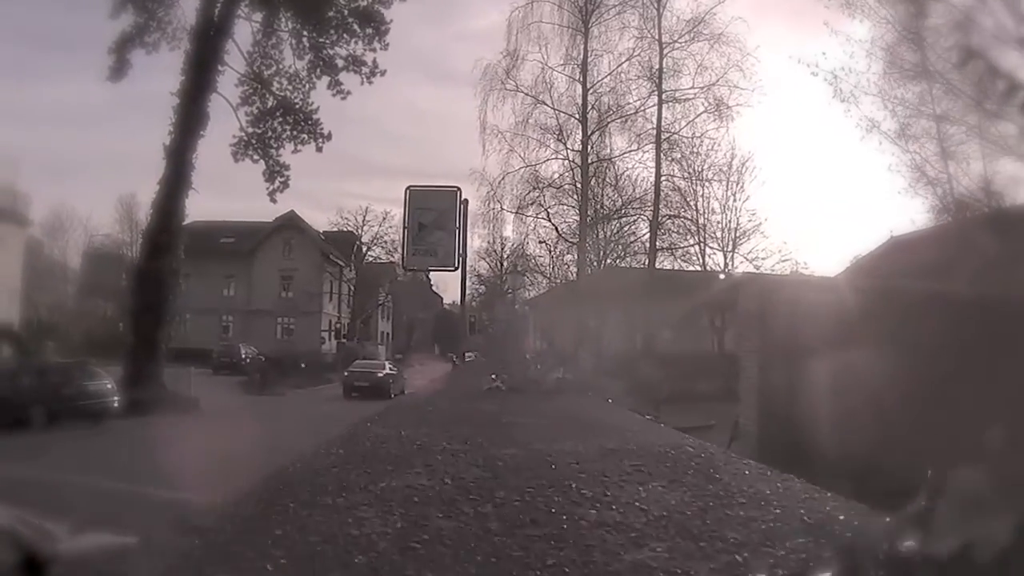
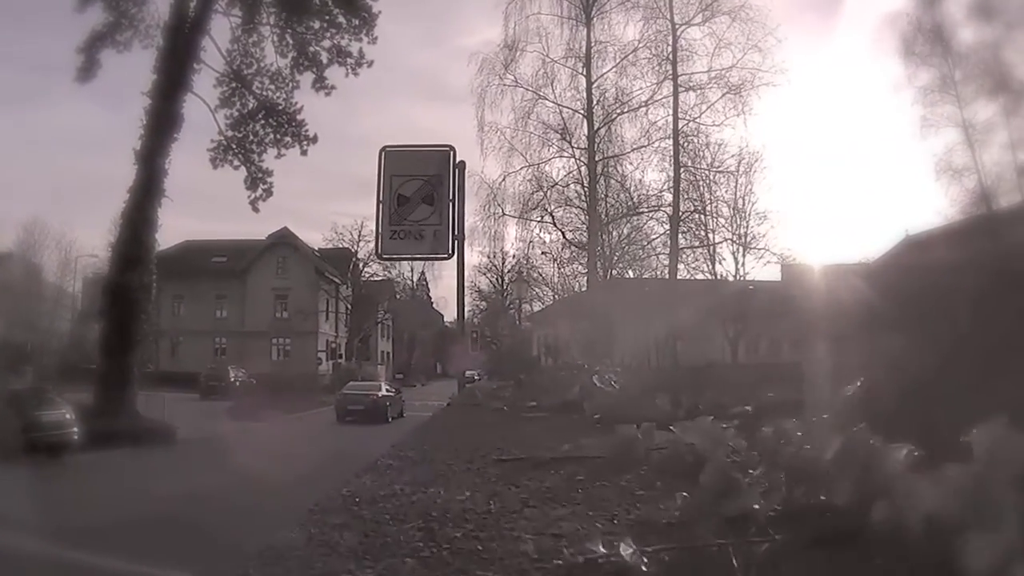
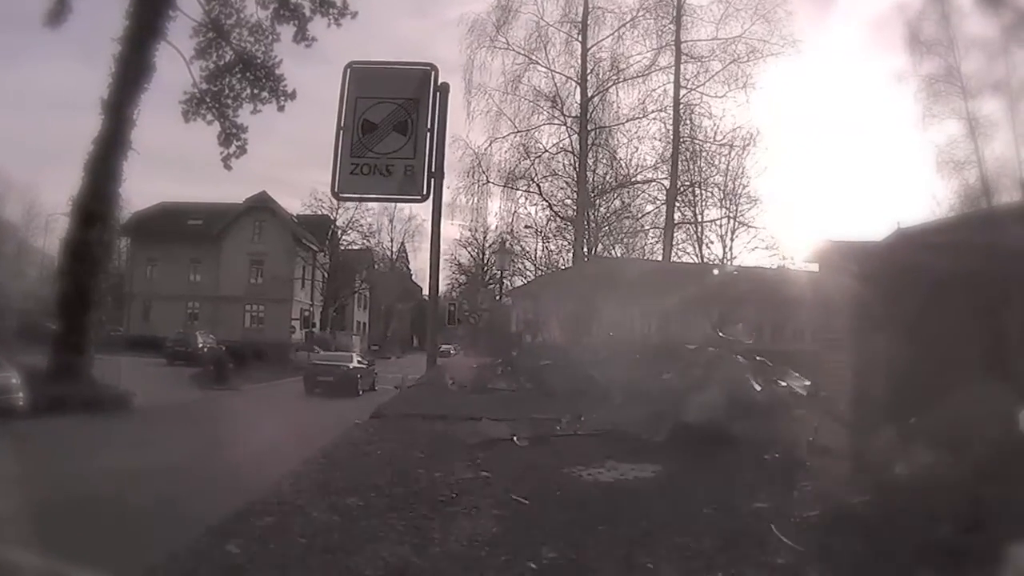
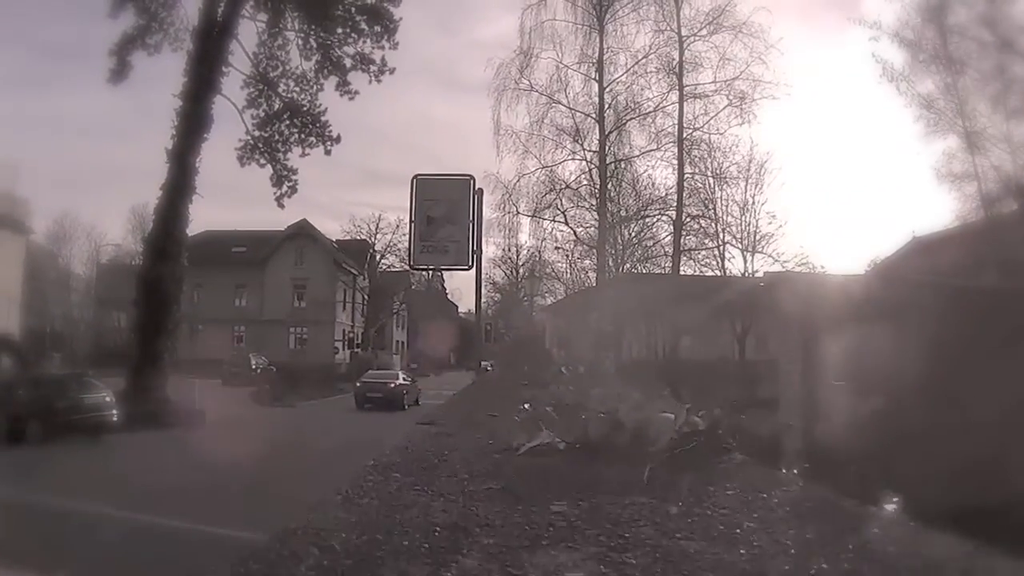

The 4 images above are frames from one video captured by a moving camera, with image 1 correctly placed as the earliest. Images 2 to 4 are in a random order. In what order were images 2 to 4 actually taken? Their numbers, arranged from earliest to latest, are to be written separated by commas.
4, 2, 3
